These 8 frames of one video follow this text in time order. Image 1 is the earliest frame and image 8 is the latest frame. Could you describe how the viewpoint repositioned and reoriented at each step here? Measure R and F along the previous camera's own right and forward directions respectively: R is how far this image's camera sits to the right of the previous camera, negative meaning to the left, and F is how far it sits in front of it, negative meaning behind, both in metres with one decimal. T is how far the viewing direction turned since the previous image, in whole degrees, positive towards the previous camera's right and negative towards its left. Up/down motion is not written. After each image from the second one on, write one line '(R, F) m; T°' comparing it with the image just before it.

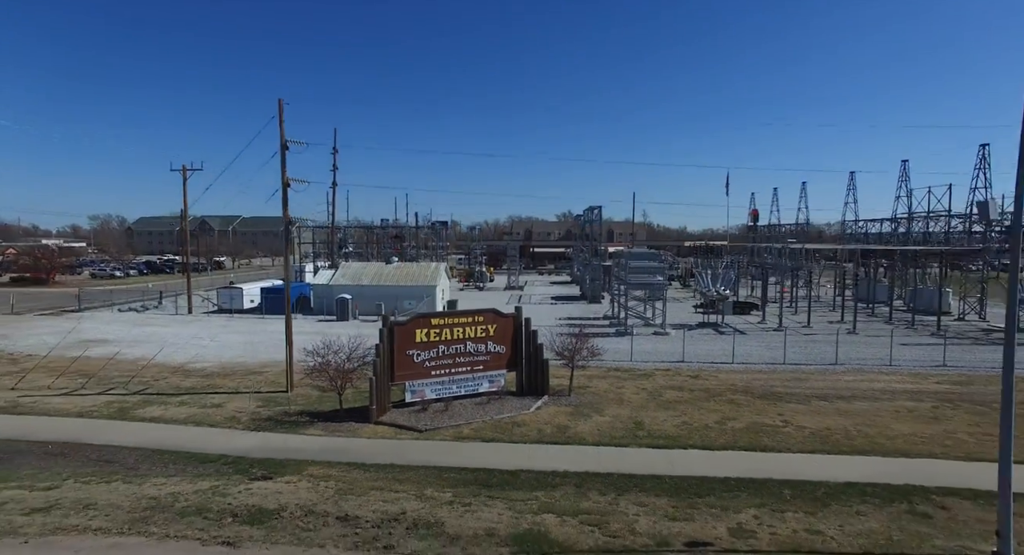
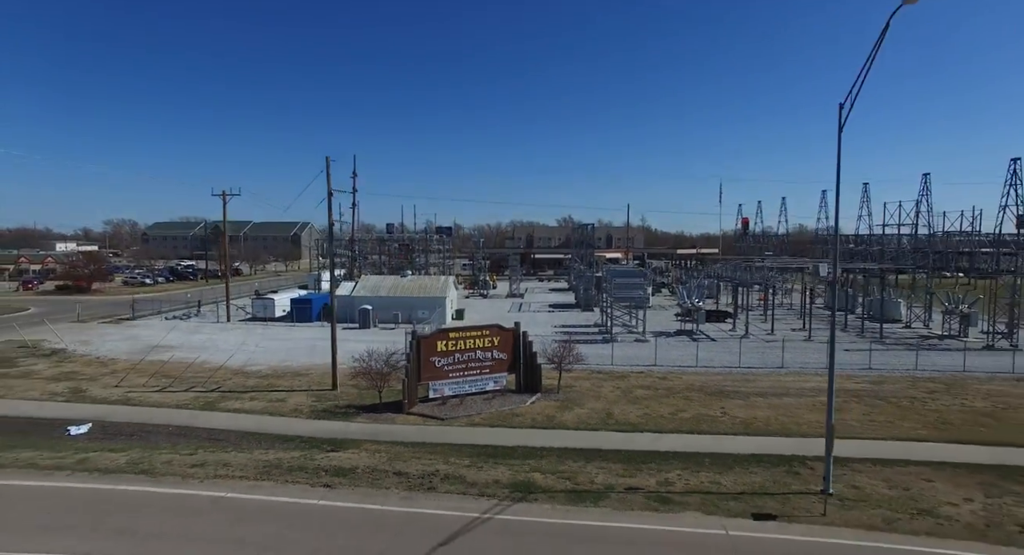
(+0.1, -4.1) m; 0°
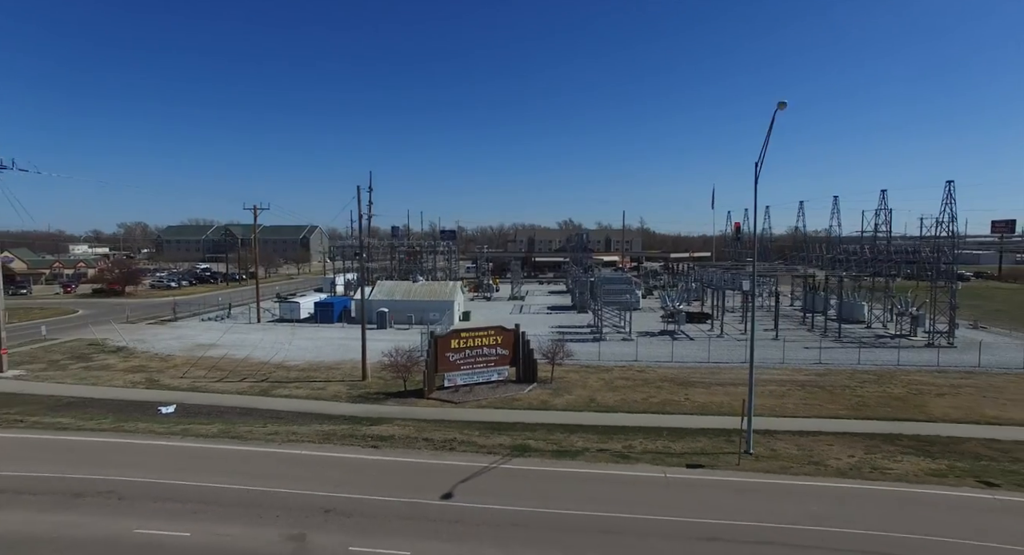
(+0.1, -3.9) m; 0°
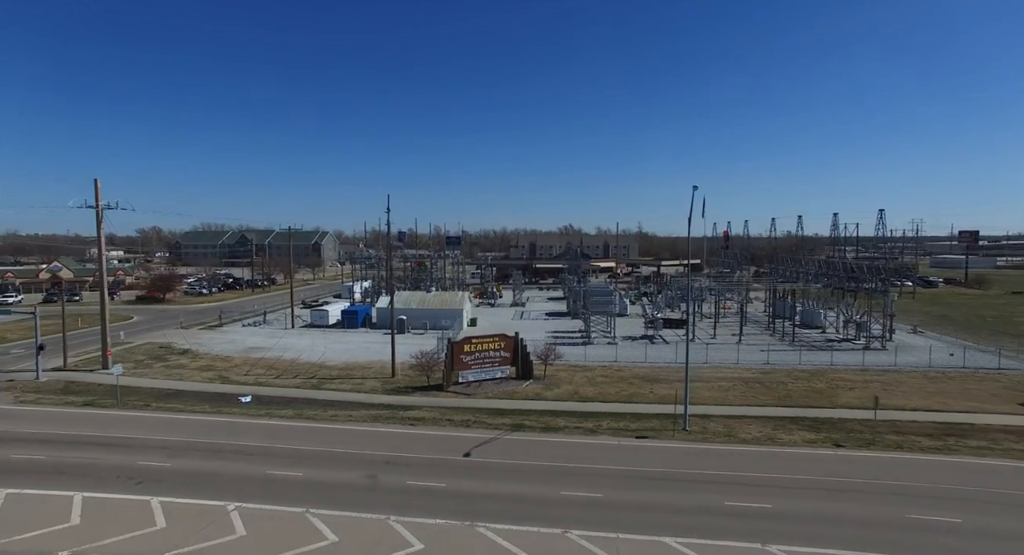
(+0.1, -5.6) m; 0°
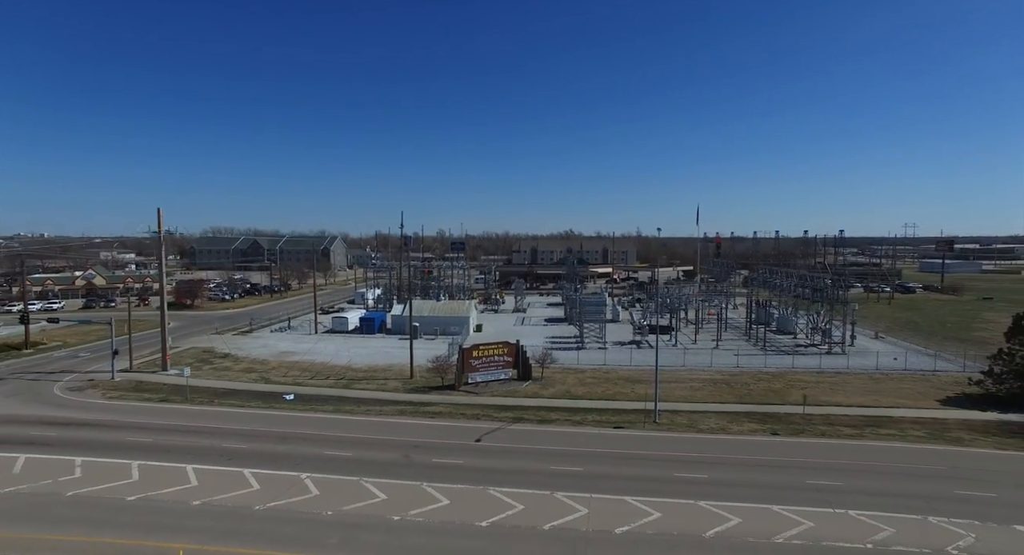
(0.0, -4.7) m; 0°
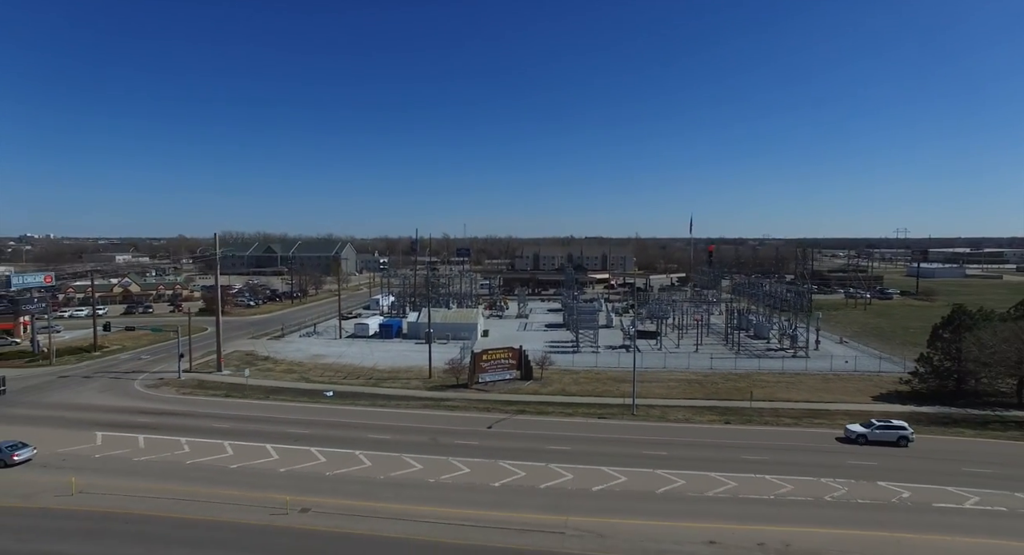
(-0.1, -5.7) m; 0°
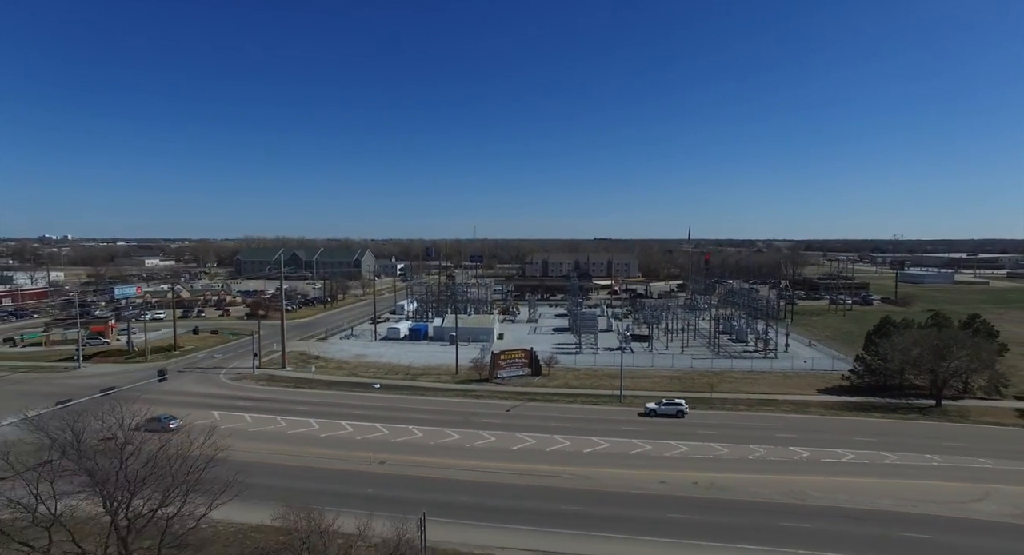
(-0.3, -8.2) m; -1°
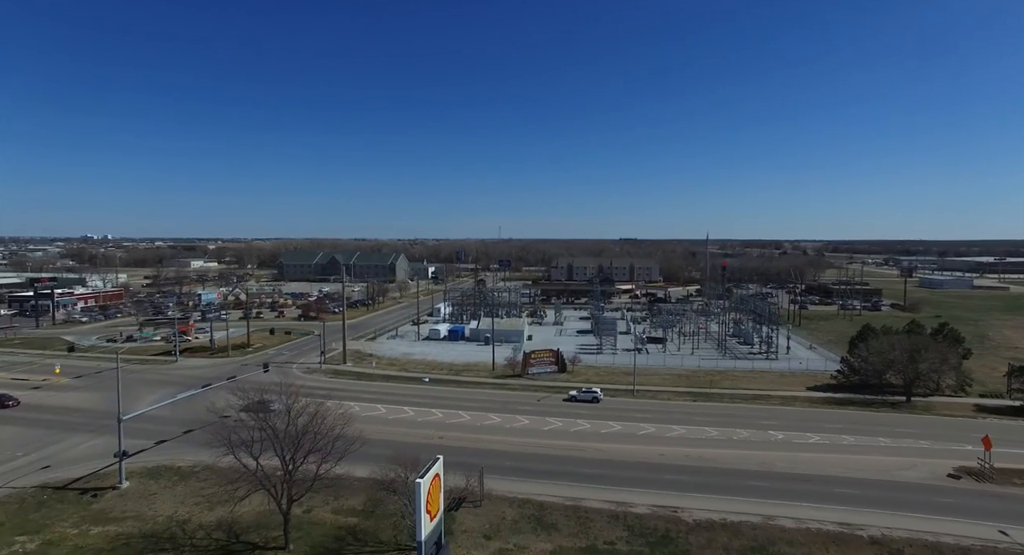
(-0.5, -7.2) m; -2°
